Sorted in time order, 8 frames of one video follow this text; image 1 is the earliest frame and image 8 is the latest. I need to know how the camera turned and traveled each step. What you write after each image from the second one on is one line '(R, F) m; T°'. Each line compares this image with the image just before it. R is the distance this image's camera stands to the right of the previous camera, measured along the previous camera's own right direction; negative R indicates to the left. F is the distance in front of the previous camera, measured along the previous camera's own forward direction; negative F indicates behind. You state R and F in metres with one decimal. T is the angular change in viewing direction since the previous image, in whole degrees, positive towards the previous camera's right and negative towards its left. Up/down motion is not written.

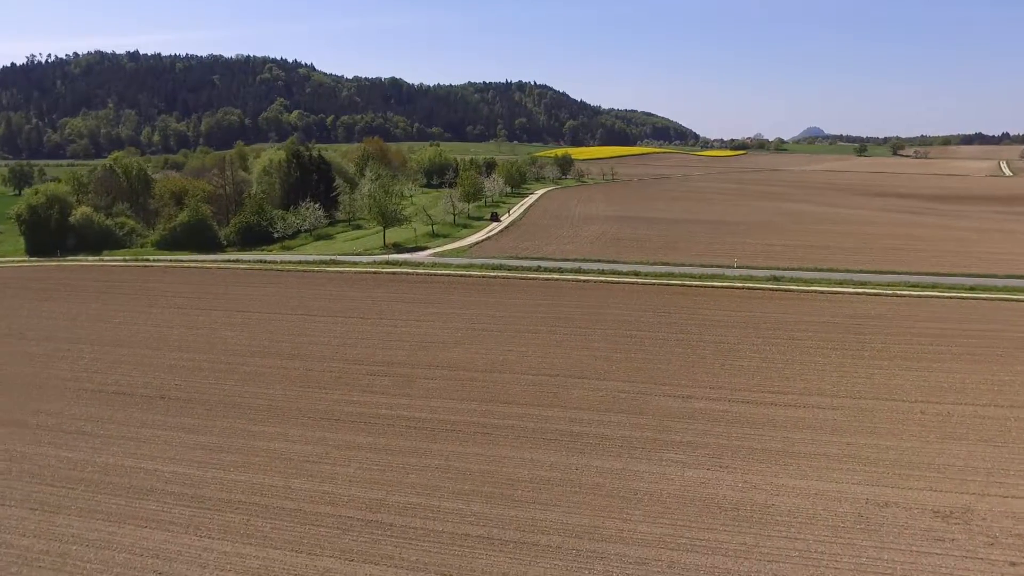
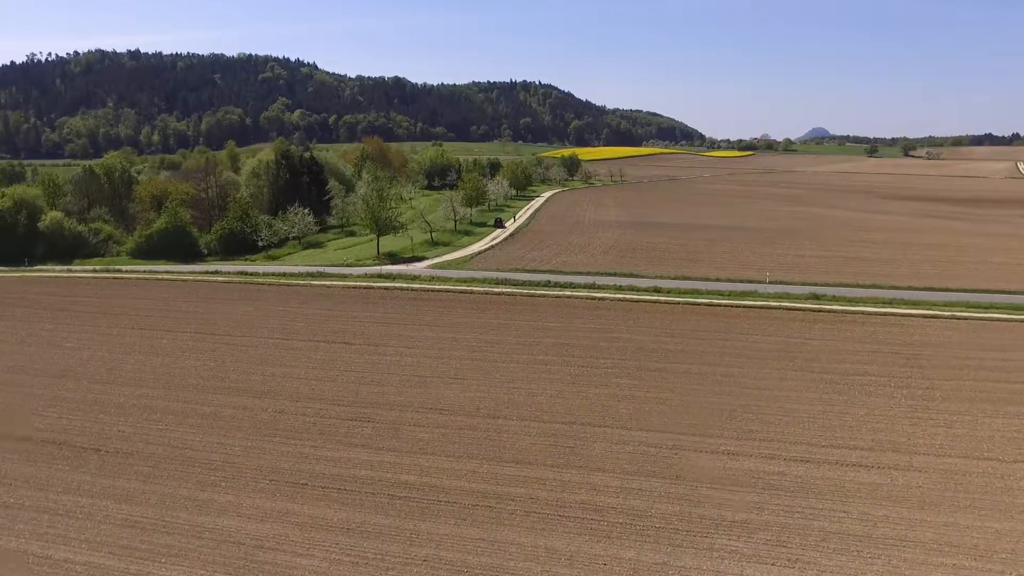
(-0.1, +4.6) m; 0°
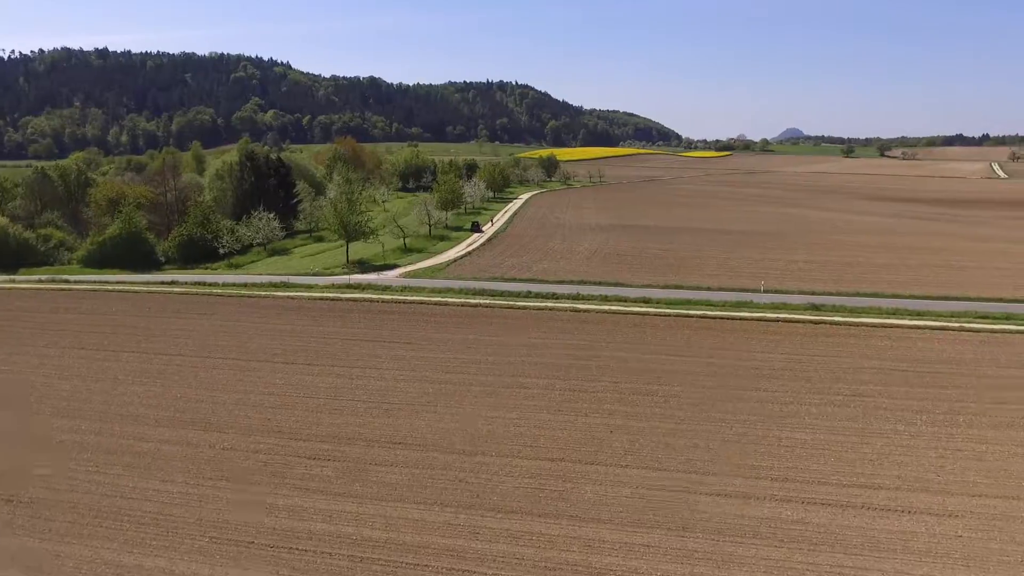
(0.0, +2.7) m; +2°
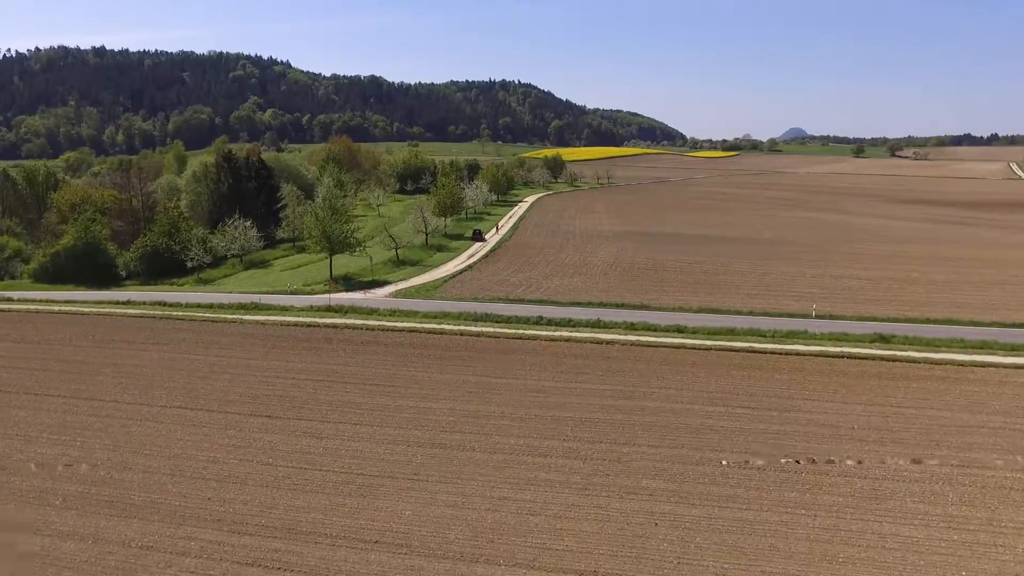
(-0.2, +5.7) m; 0°
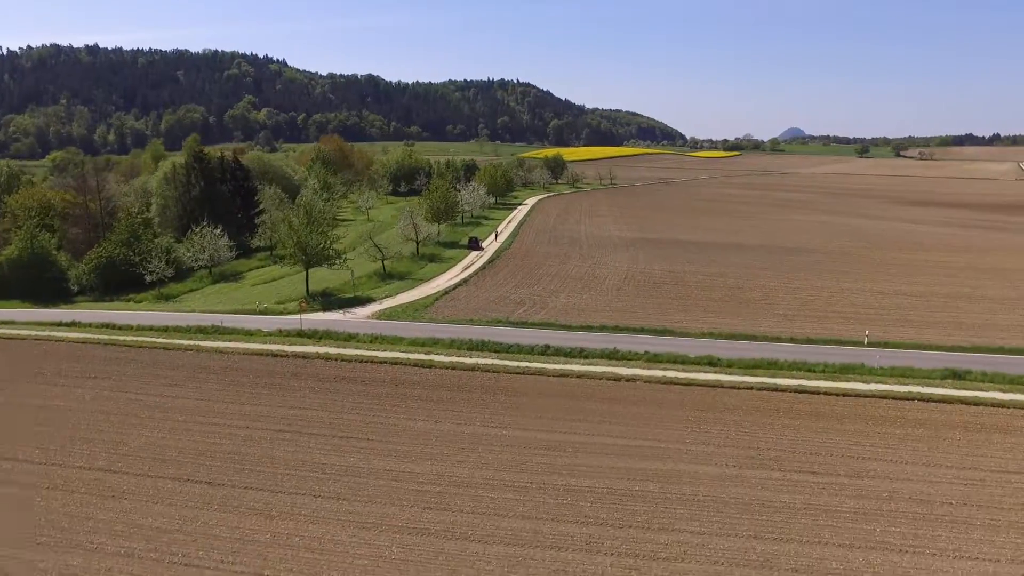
(-0.1, +4.8) m; 0°
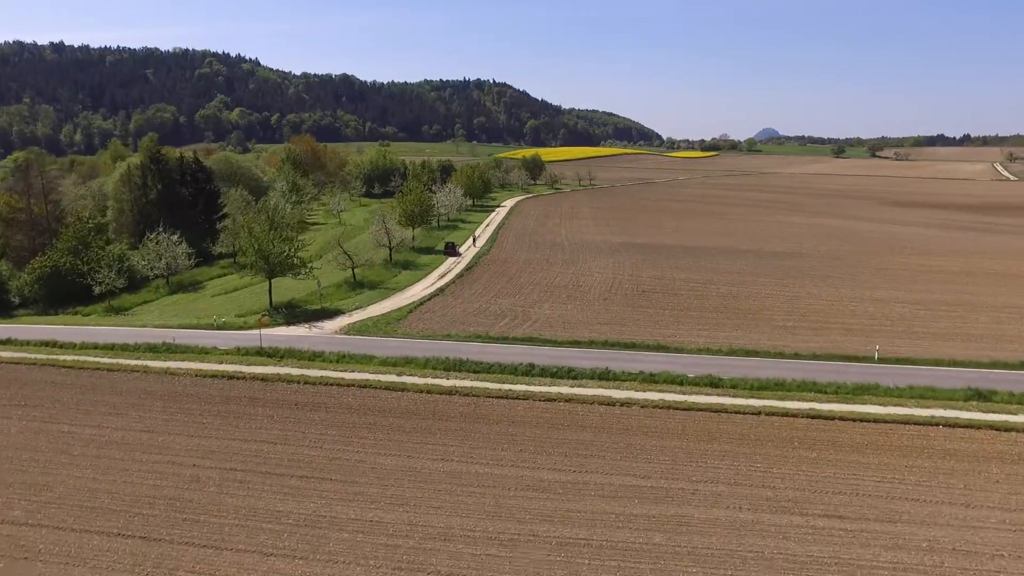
(-0.1, +2.5) m; +2°
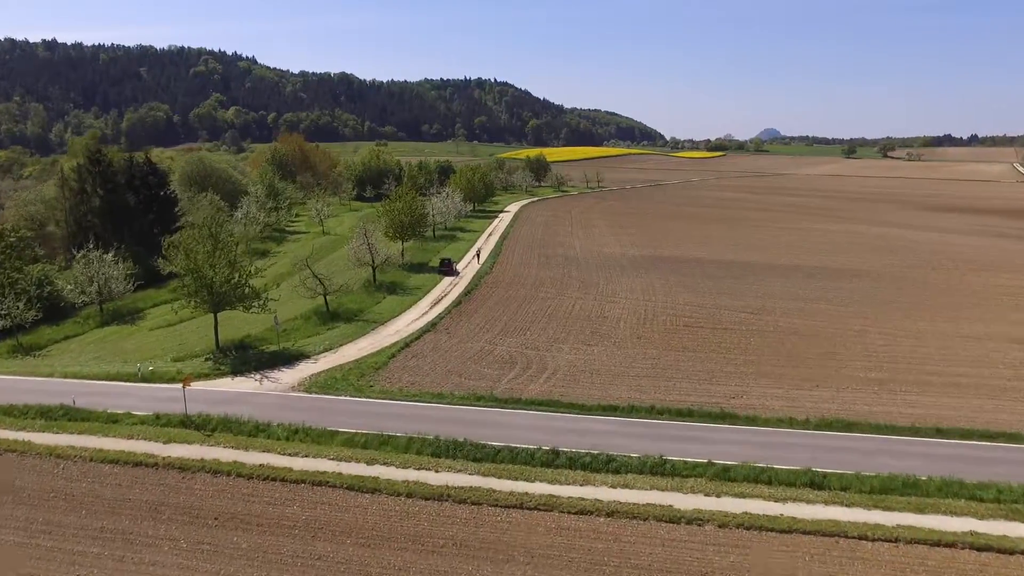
(-0.3, +7.0) m; 0°
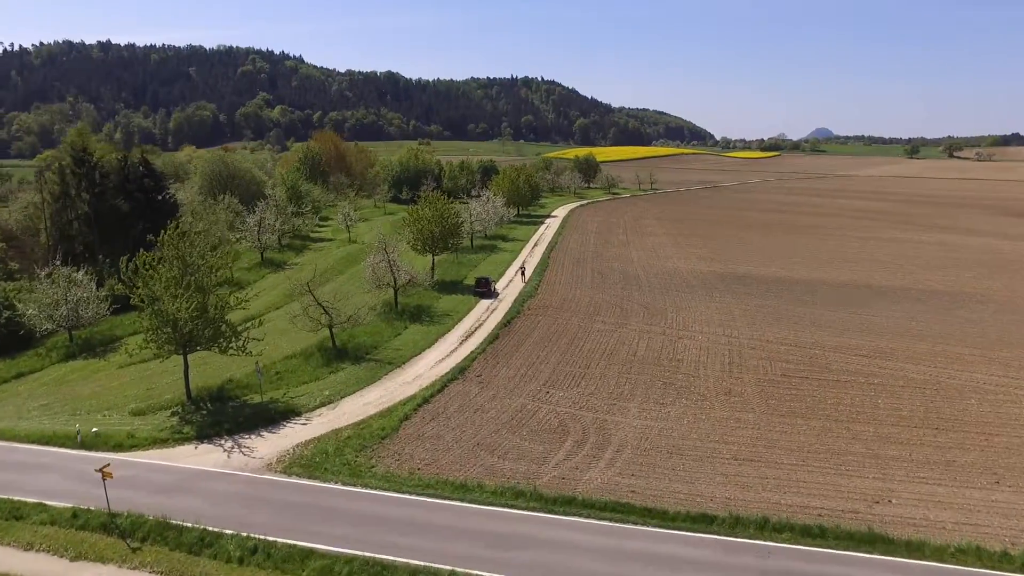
(-0.2, +6.1) m; -3°
